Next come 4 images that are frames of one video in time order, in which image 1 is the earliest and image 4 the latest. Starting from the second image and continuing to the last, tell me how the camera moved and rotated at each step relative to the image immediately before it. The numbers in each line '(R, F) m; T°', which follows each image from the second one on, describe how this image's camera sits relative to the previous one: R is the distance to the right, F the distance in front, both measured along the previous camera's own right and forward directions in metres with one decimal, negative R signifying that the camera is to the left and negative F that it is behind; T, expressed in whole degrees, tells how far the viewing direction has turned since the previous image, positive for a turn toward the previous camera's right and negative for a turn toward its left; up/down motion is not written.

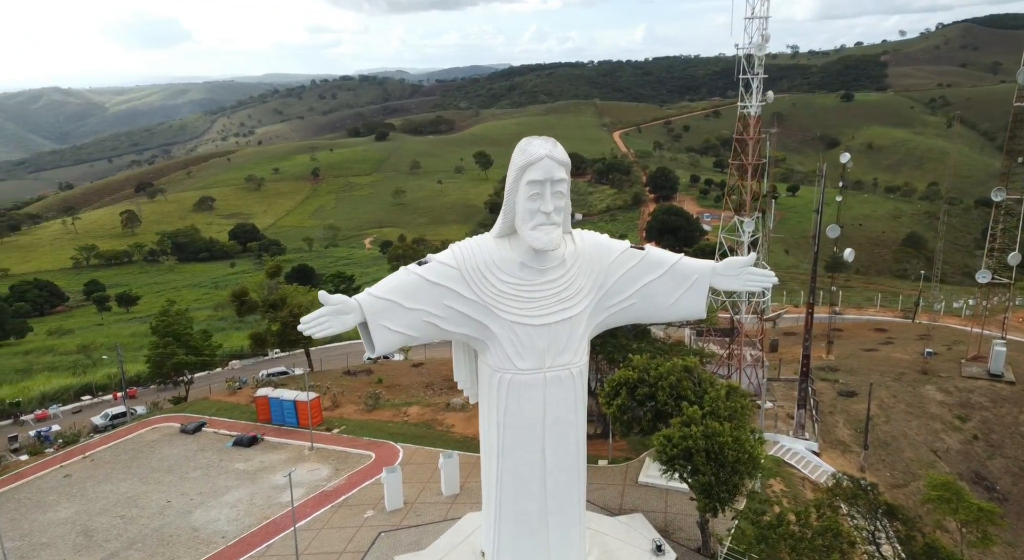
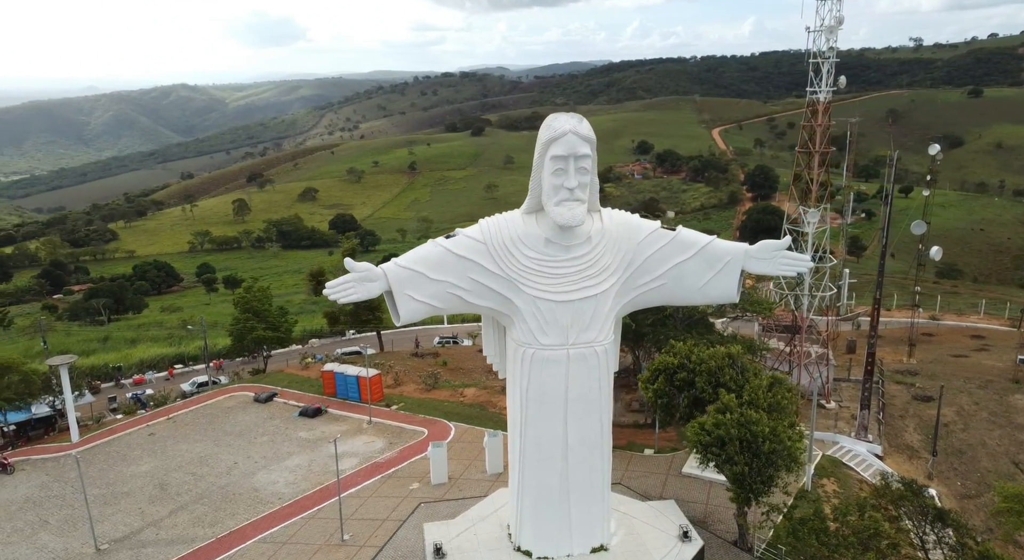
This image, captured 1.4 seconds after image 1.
(+0.8, -0.1) m; -7°
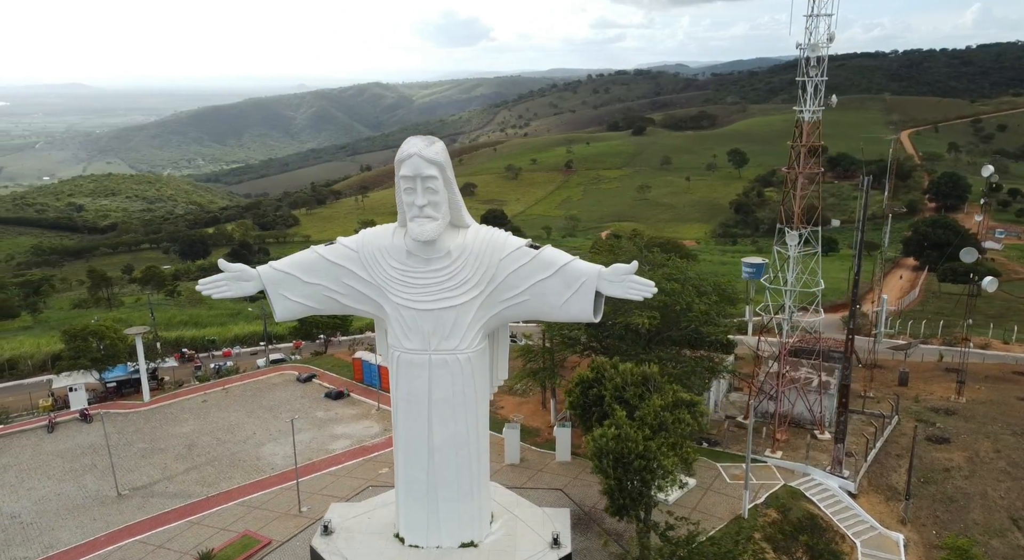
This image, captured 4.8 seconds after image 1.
(+3.9, -0.3) m; -10°
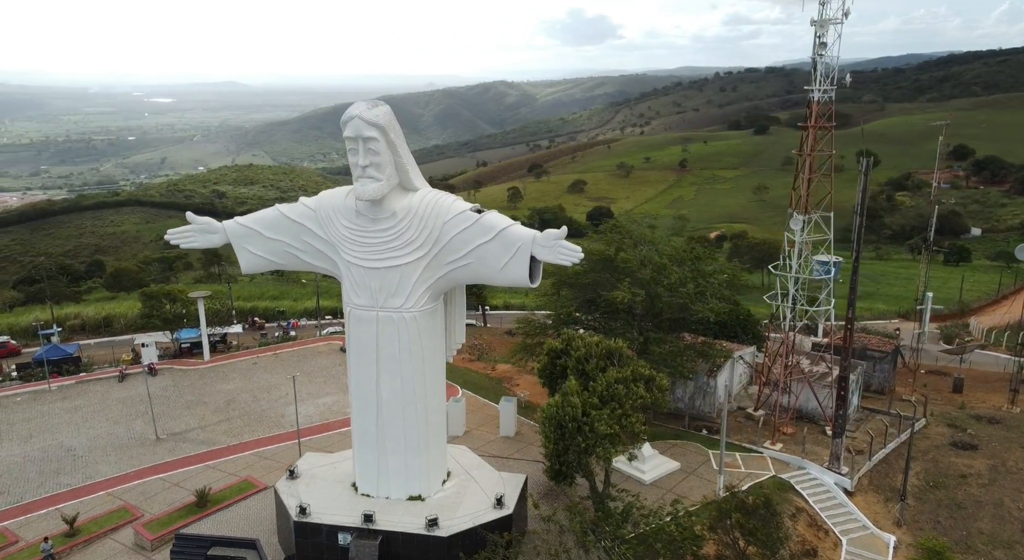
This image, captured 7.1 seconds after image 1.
(+2.4, -0.1) m; -7°
